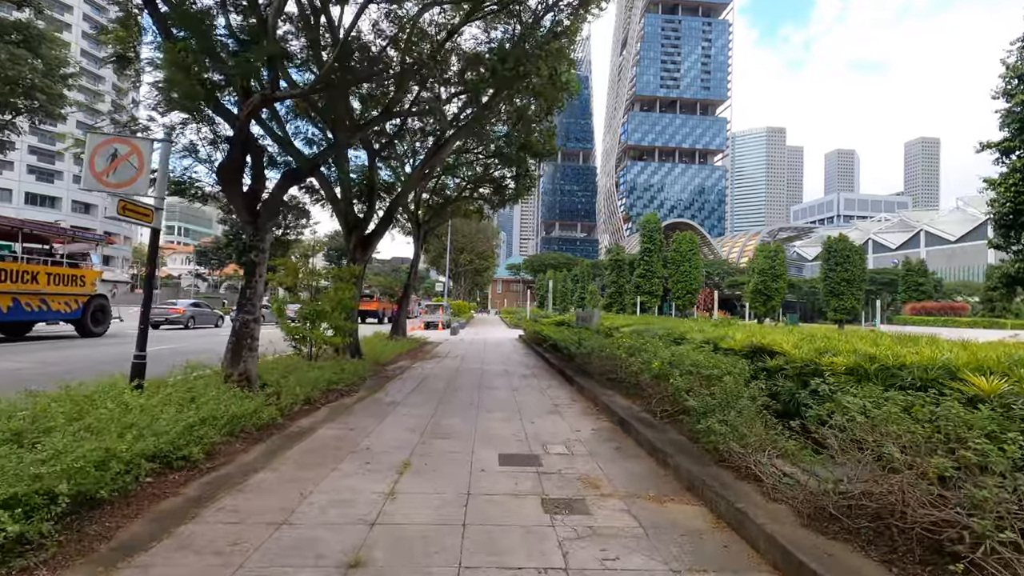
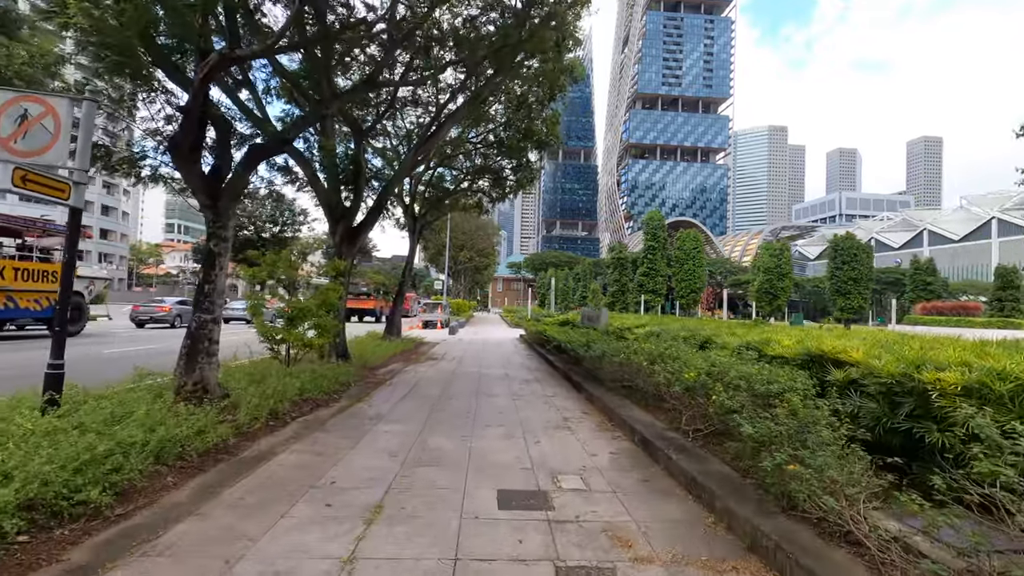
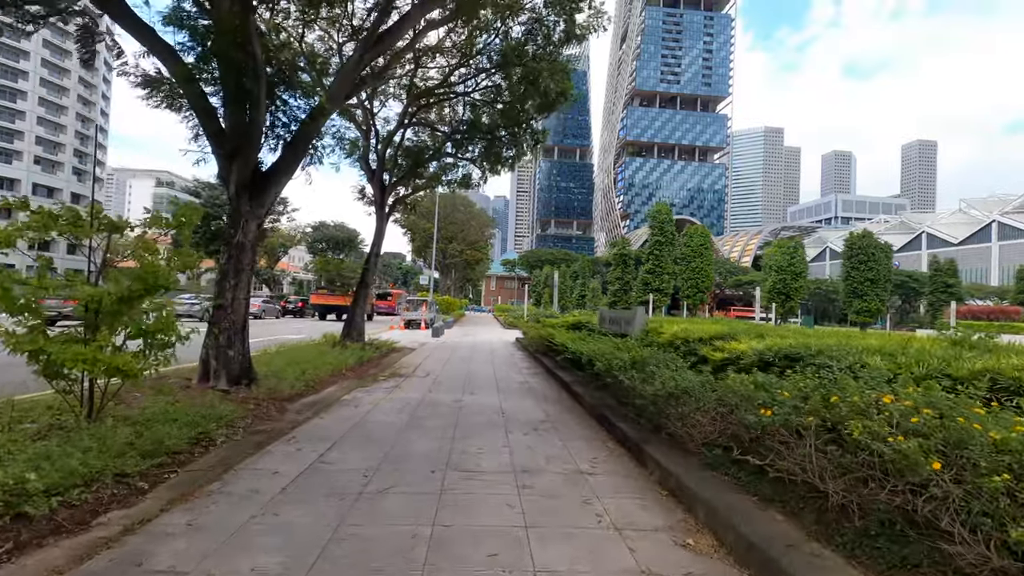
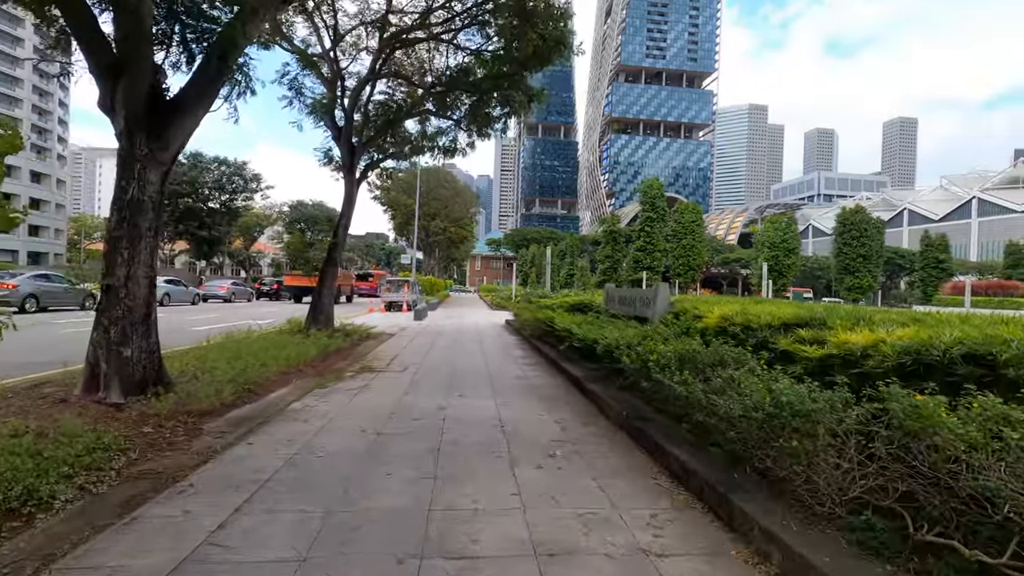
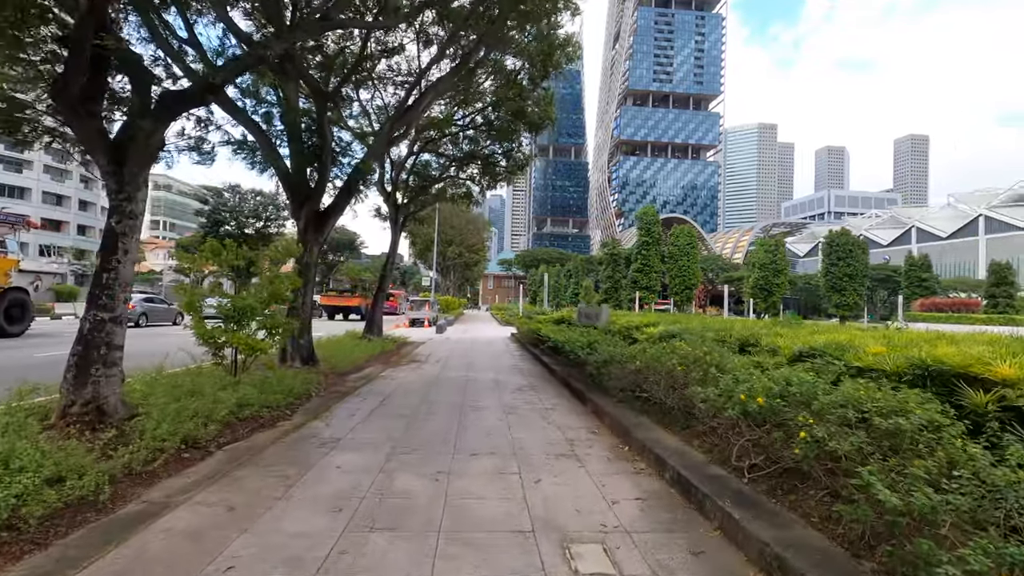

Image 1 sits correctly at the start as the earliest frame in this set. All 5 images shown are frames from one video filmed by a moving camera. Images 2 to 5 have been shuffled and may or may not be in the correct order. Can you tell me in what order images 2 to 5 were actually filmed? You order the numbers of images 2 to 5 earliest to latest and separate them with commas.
2, 5, 3, 4
